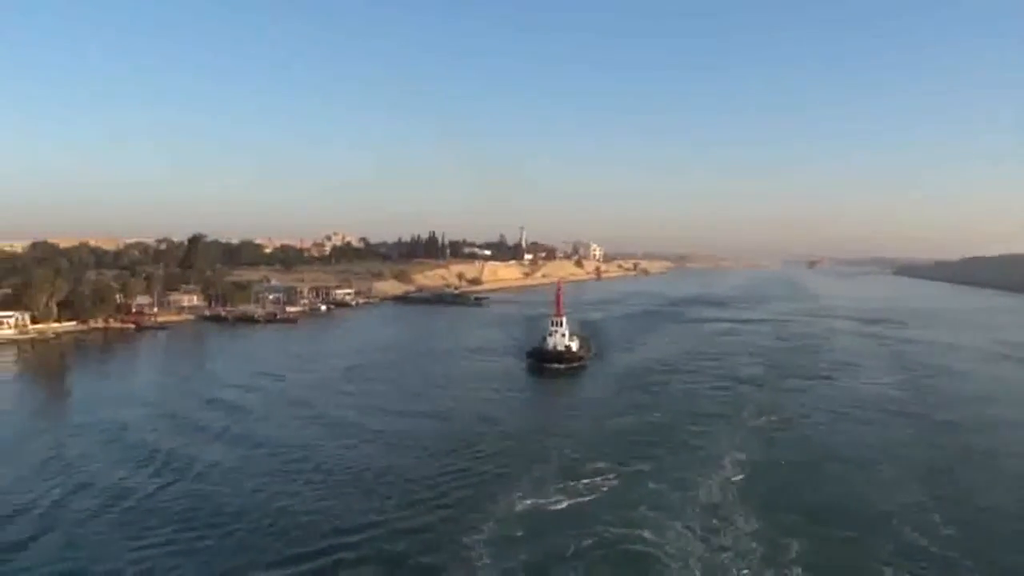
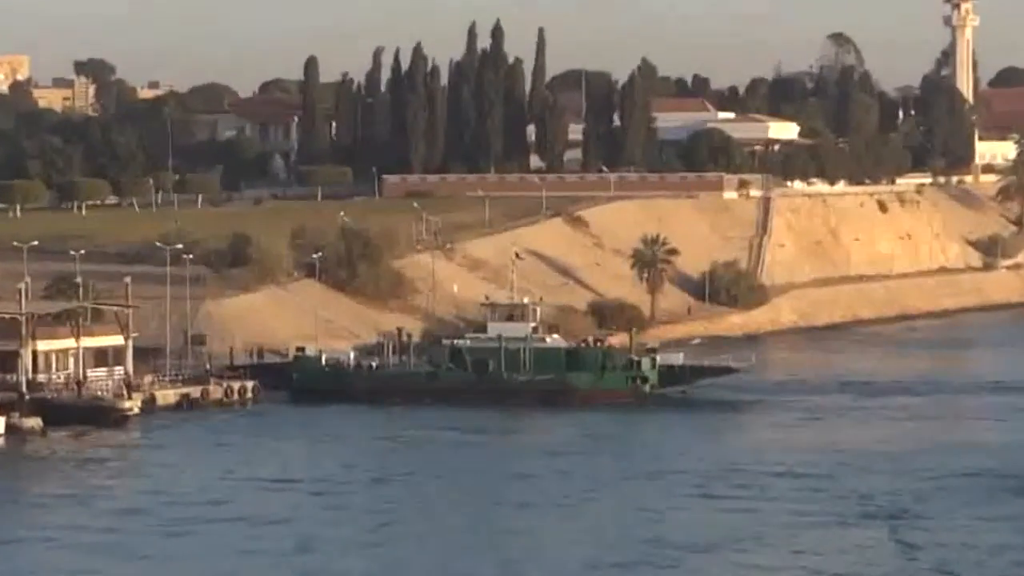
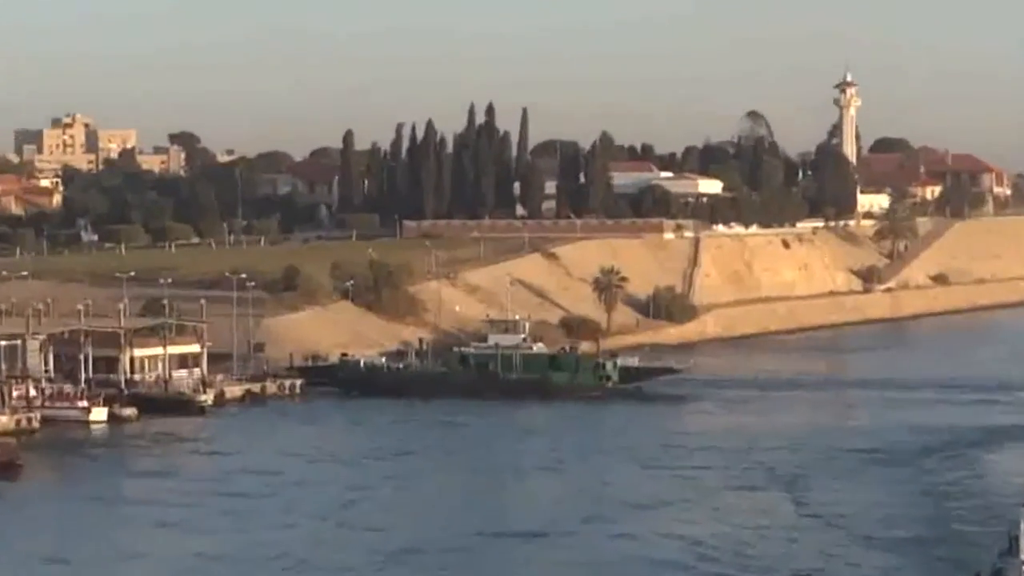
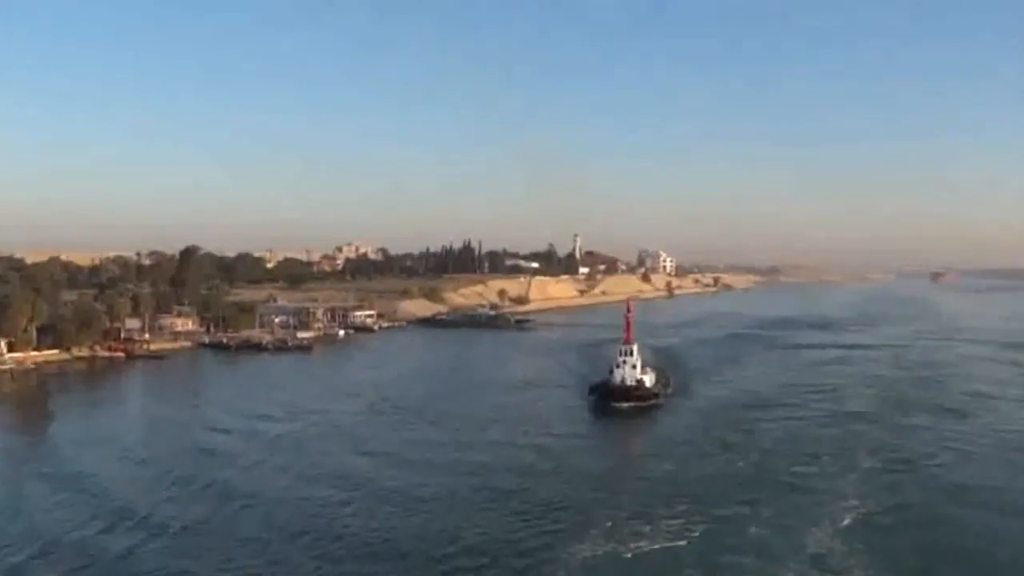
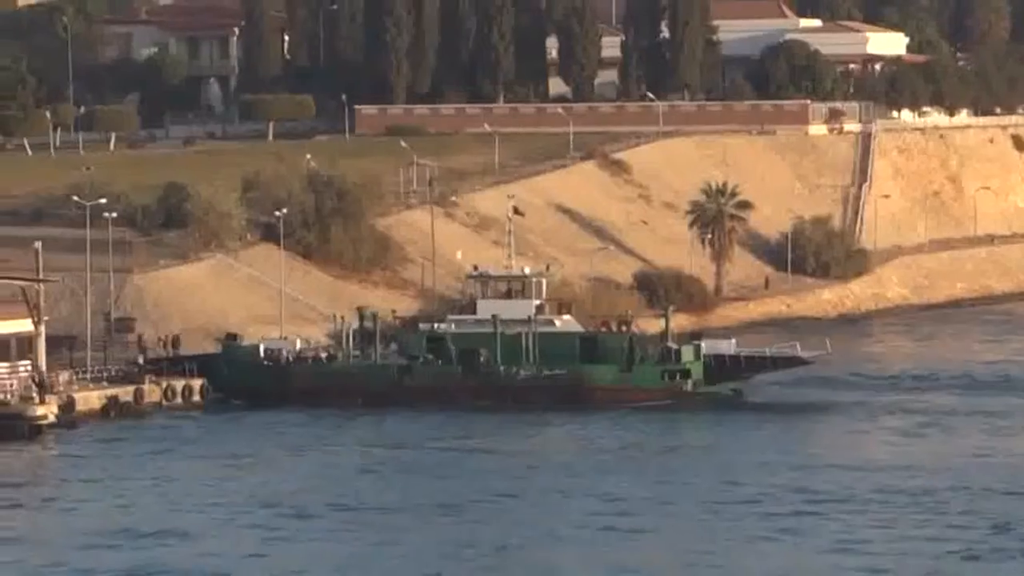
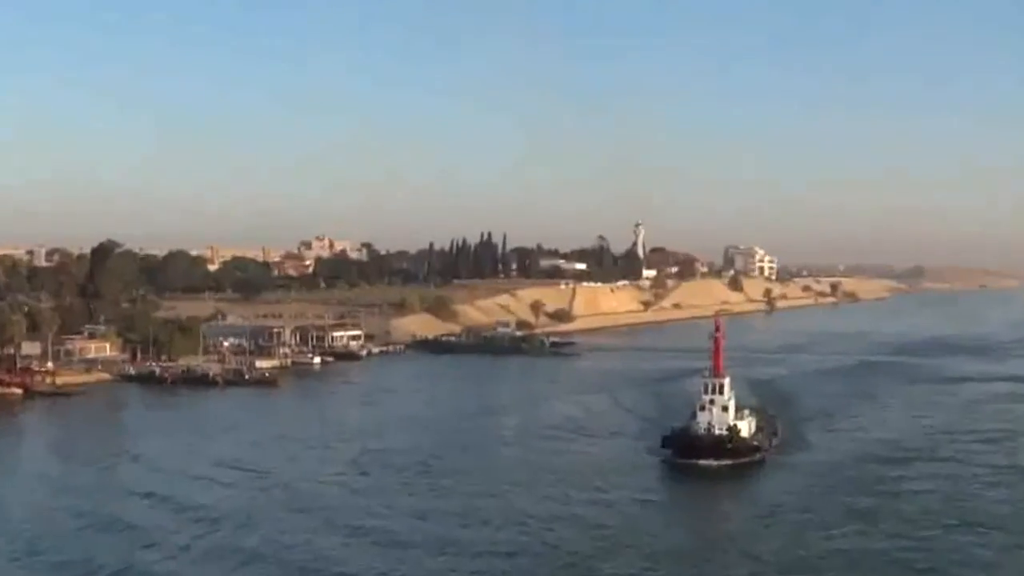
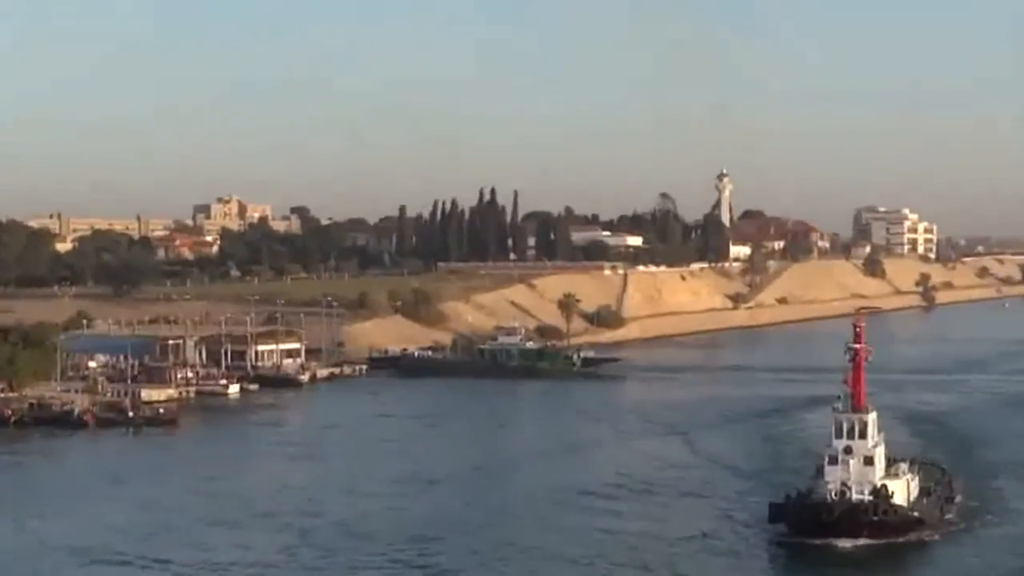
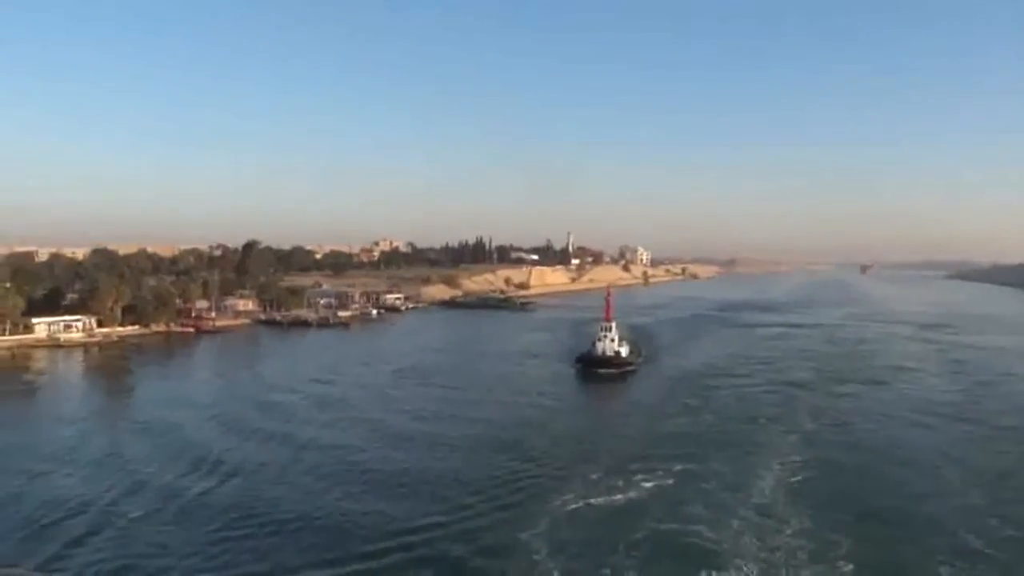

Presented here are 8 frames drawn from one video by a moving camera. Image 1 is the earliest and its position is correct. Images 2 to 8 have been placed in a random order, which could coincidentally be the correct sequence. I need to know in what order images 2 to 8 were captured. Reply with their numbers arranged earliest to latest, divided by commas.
8, 4, 6, 7, 3, 2, 5
